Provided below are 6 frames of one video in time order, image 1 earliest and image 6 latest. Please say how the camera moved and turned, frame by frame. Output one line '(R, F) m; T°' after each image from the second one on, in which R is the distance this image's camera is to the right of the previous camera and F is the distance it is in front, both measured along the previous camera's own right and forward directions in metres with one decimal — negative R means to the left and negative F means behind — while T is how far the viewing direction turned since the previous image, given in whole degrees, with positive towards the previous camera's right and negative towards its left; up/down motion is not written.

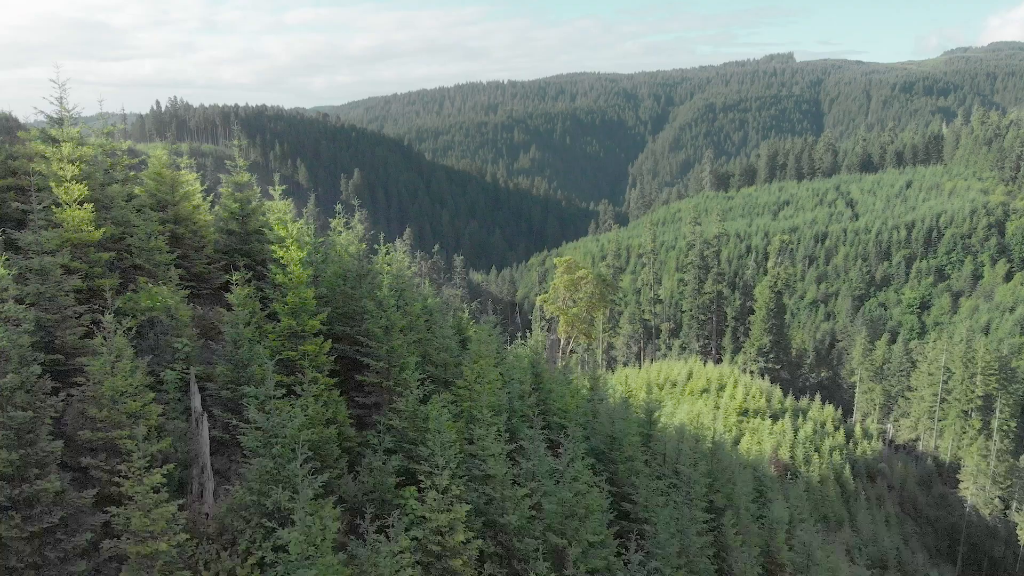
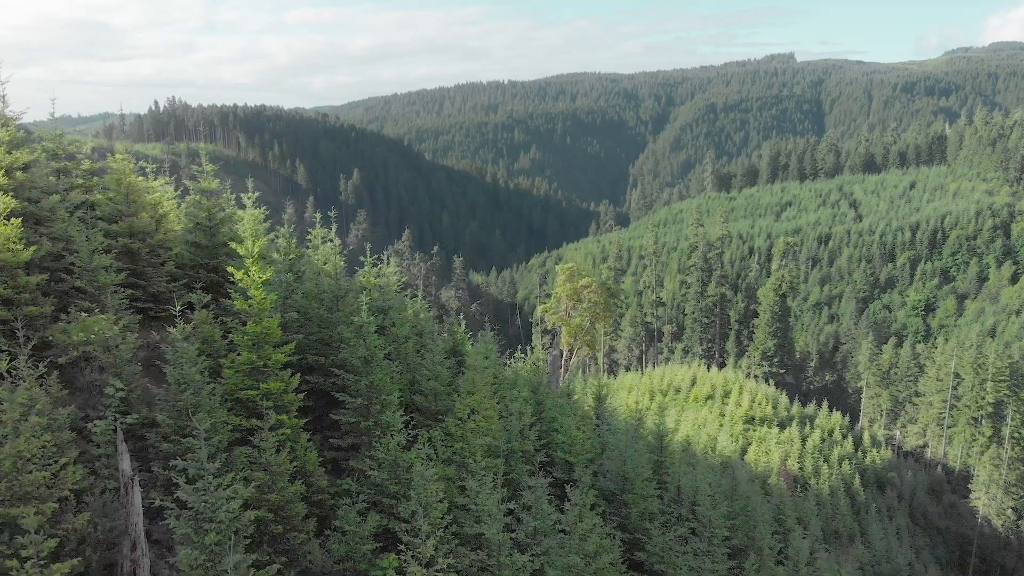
(0.0, +1.4) m; 0°
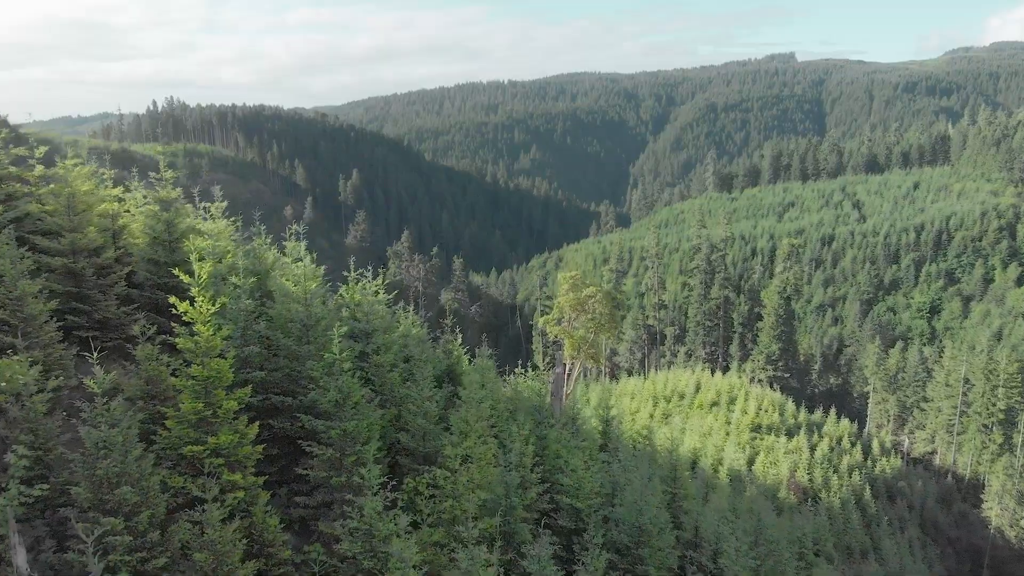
(0.0, +1.4) m; 0°
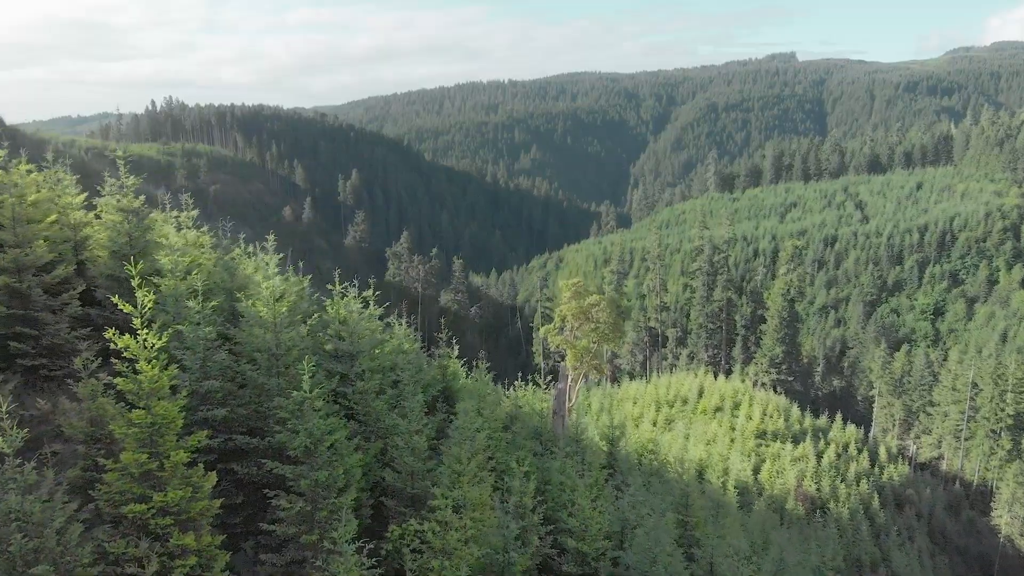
(0.0, +1.0) m; 0°
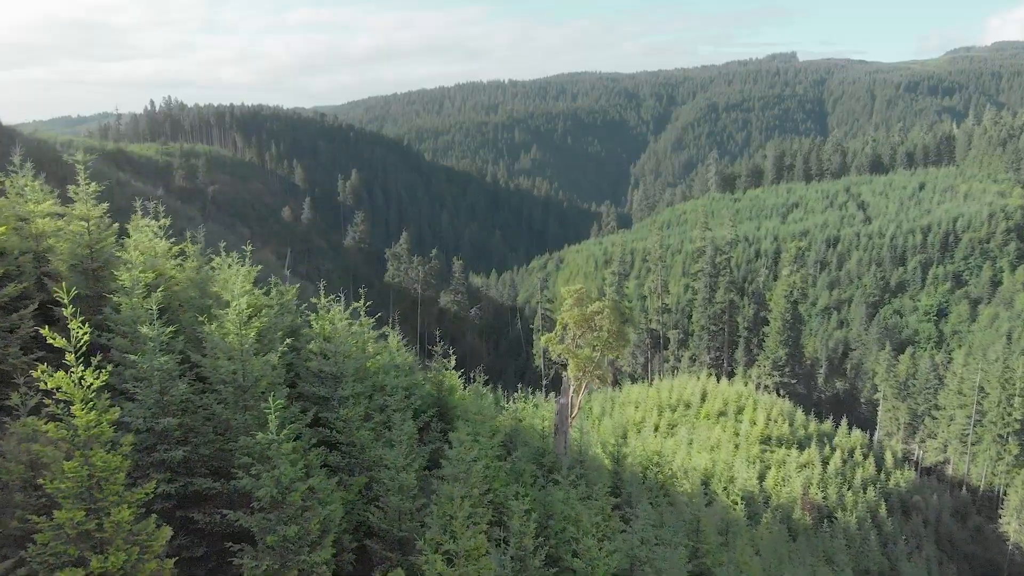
(0.0, +0.9) m; 0°
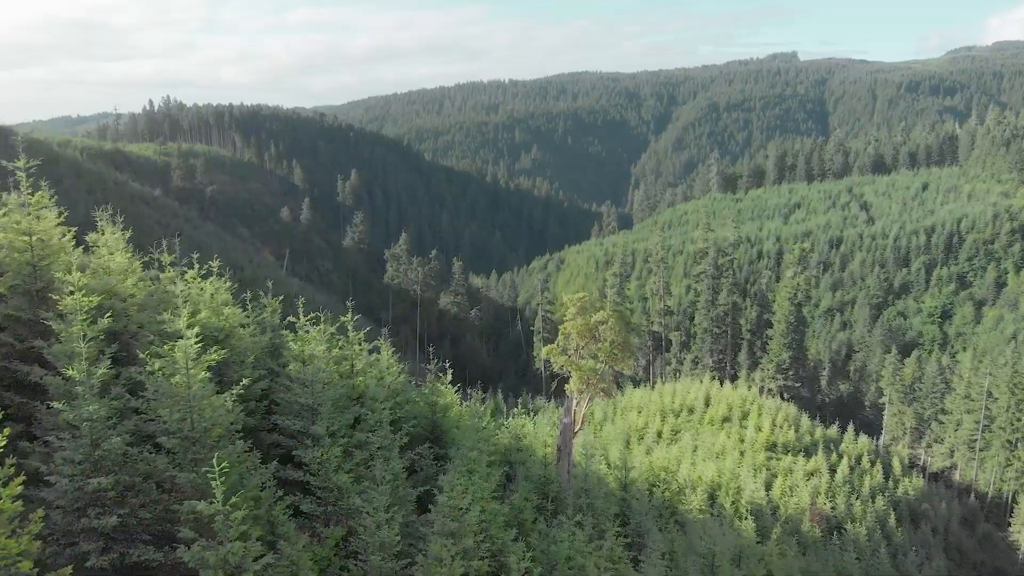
(0.0, +1.0) m; 0°
